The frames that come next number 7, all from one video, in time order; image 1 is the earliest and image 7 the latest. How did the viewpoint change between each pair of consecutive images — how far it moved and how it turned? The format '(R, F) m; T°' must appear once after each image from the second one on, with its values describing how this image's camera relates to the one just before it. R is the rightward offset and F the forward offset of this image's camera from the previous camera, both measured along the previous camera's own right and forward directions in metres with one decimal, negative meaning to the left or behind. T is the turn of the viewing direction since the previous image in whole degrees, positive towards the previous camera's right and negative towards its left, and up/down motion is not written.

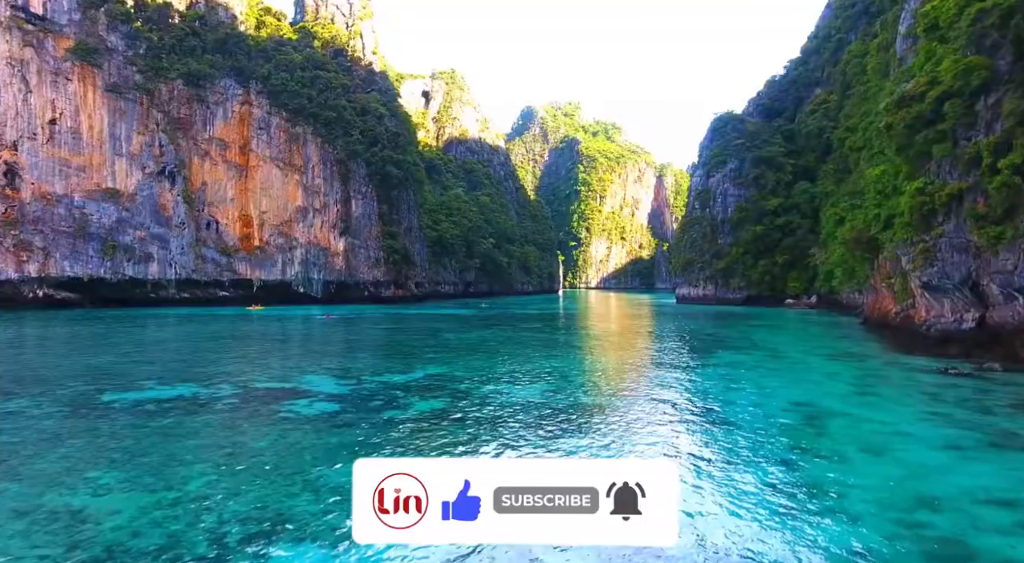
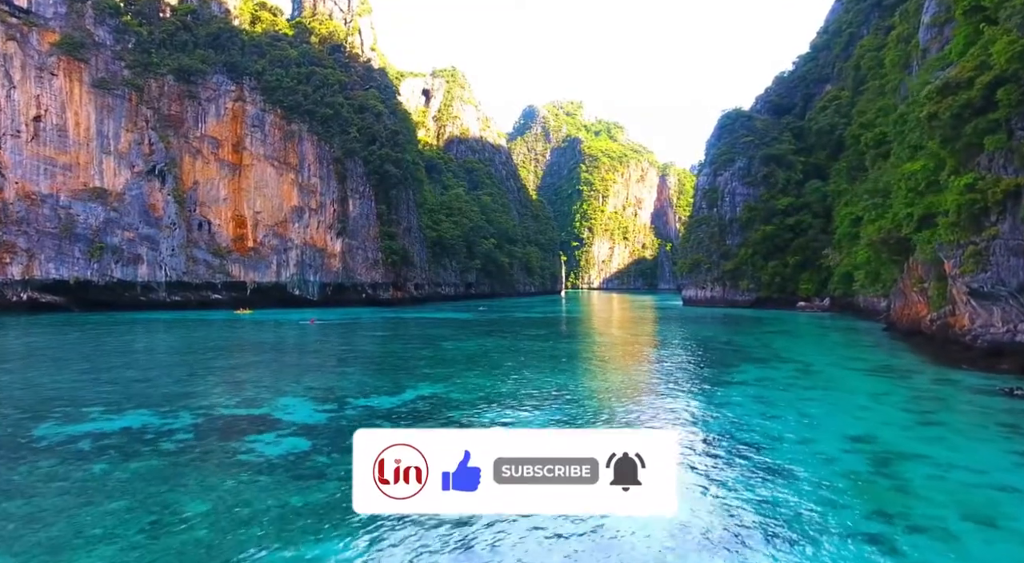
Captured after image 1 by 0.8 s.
(0.0, +1.2) m; 0°
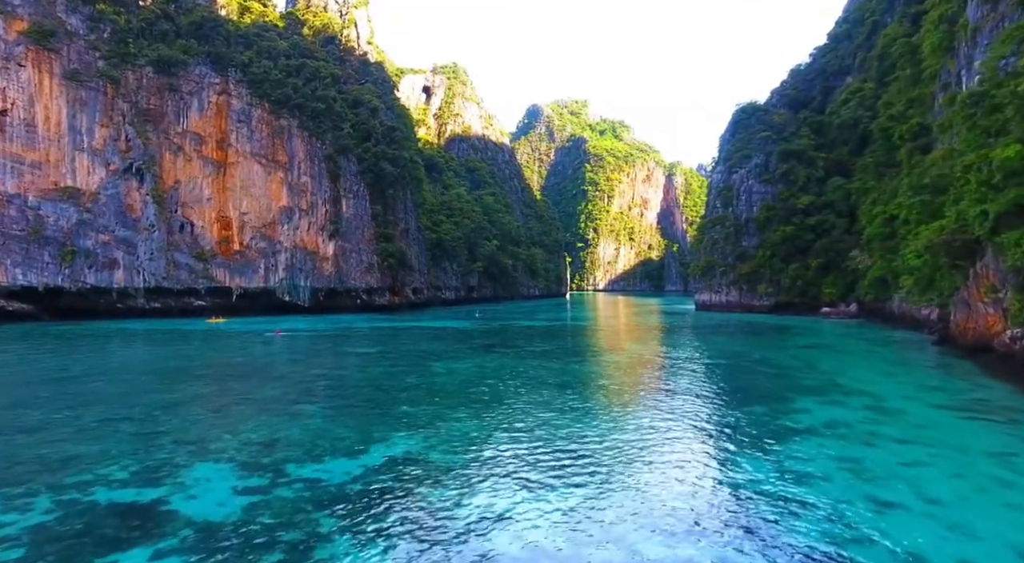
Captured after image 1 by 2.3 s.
(0.0, +2.2) m; 0°
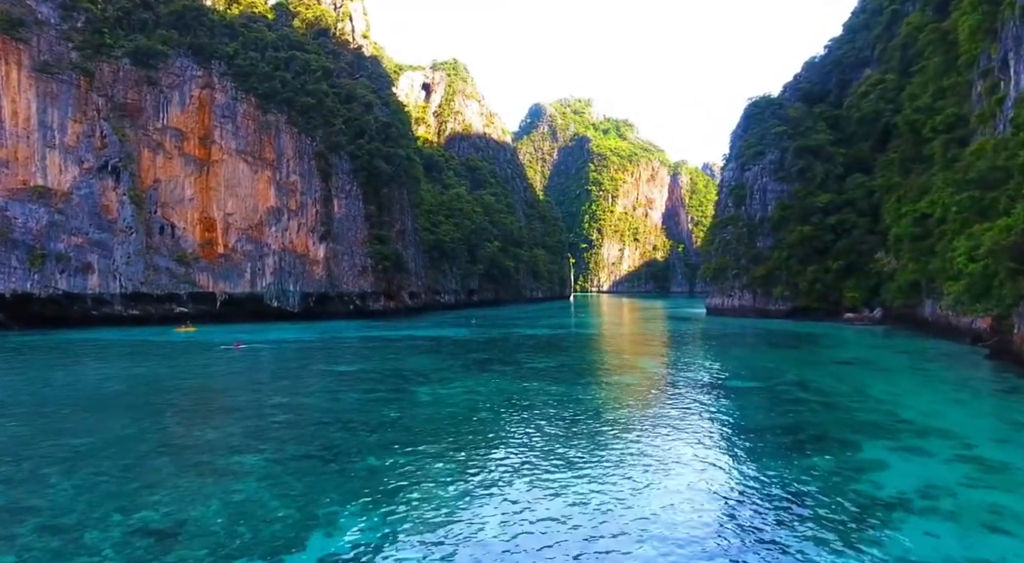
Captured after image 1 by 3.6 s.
(+0.1, +1.9) m; 0°
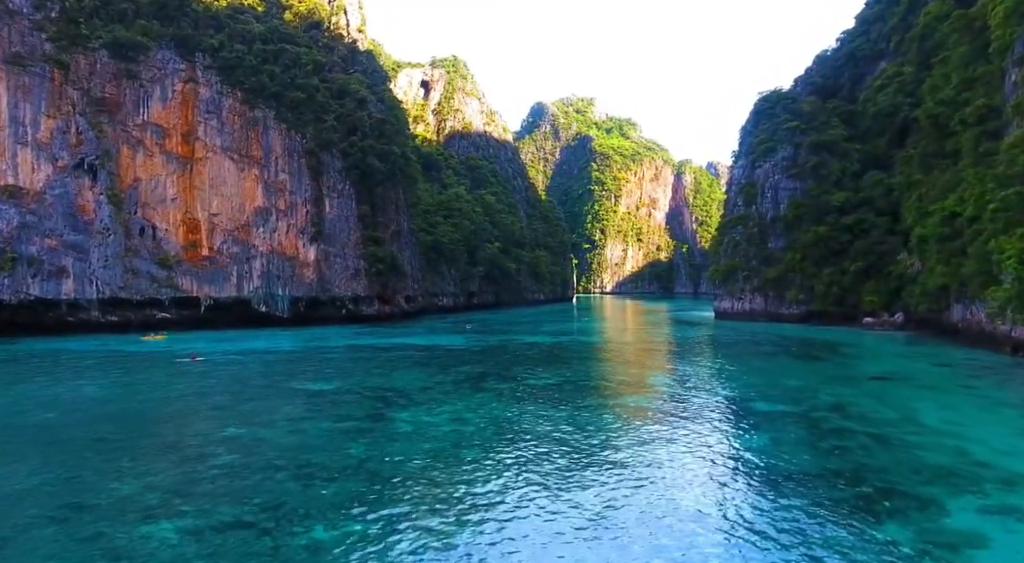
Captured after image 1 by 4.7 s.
(+0.1, +1.6) m; 0°
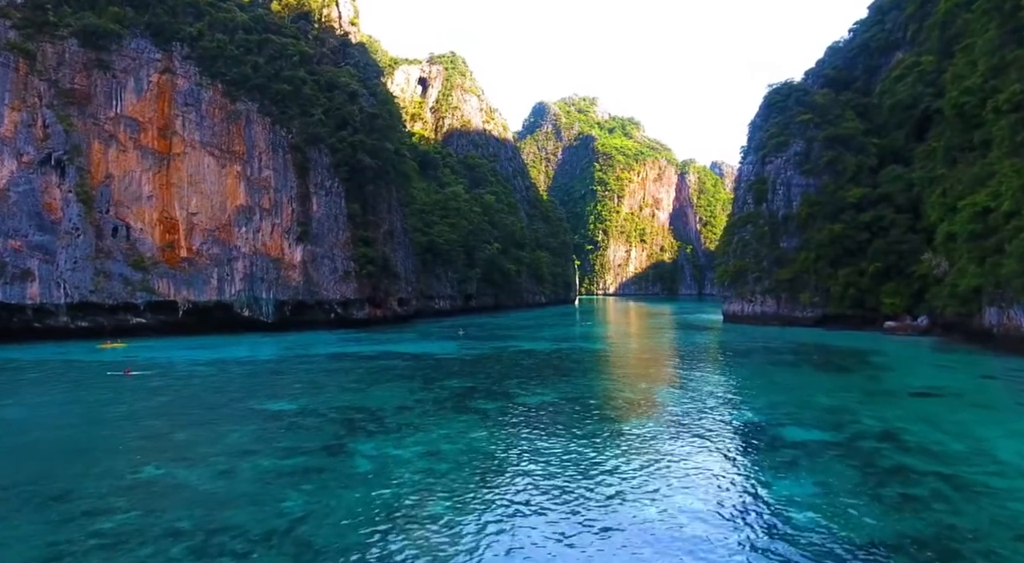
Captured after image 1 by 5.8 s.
(+0.2, +1.7) m; 0°
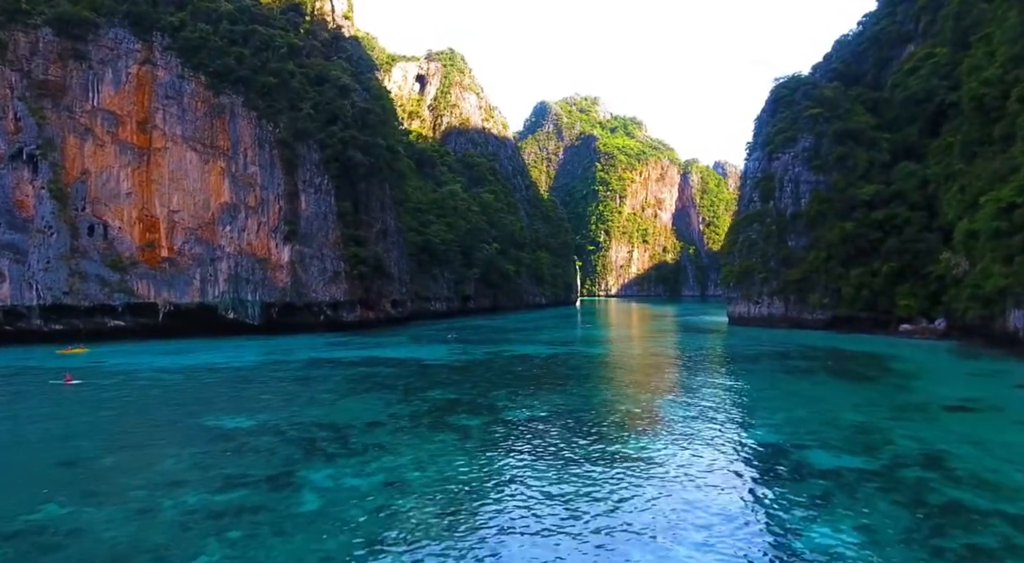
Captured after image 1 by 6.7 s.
(+0.3, +1.2) m; 0°
